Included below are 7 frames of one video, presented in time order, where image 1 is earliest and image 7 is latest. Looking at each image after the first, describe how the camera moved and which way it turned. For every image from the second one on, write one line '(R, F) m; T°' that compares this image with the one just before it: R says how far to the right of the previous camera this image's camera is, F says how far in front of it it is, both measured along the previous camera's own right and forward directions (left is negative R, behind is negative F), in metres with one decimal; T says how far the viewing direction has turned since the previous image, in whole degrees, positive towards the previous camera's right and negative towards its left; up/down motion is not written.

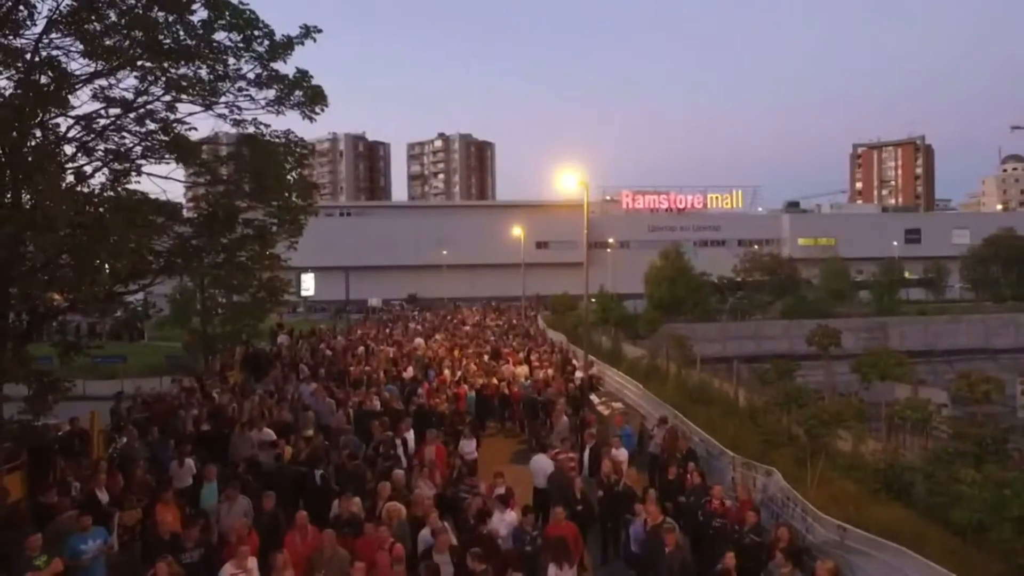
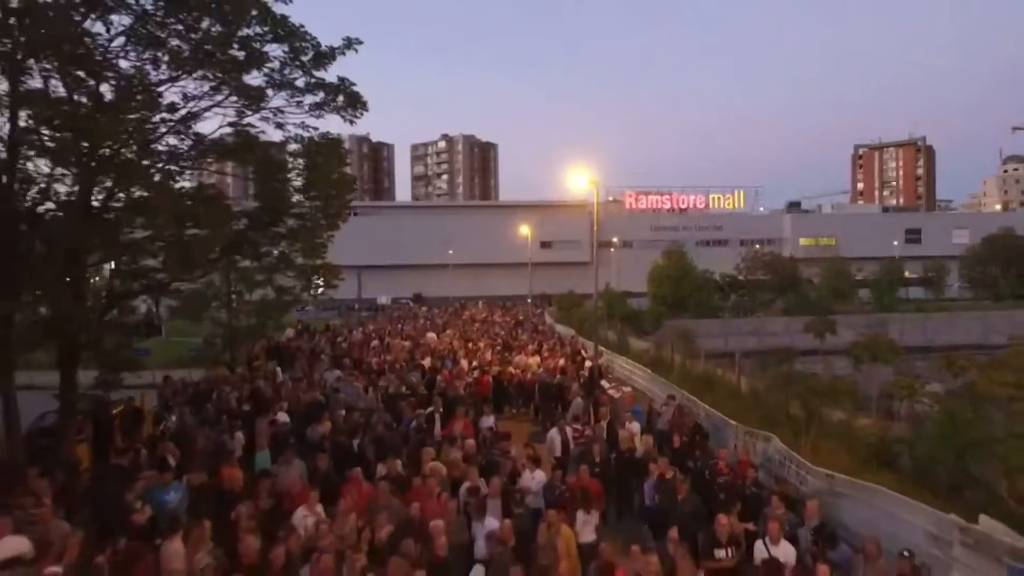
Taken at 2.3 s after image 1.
(-0.4, -1.2) m; 0°
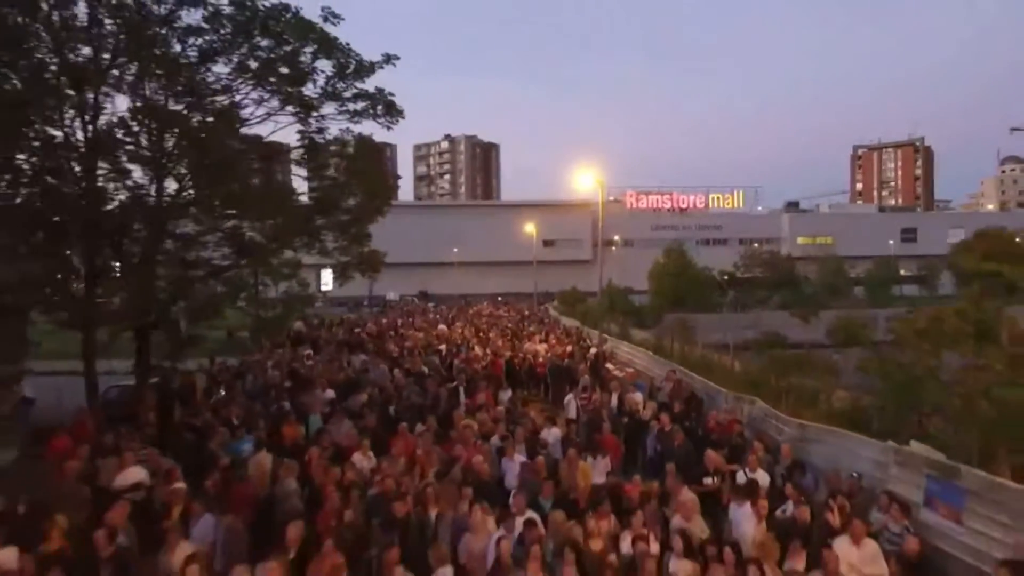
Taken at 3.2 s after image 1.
(-0.4, -1.8) m; 0°
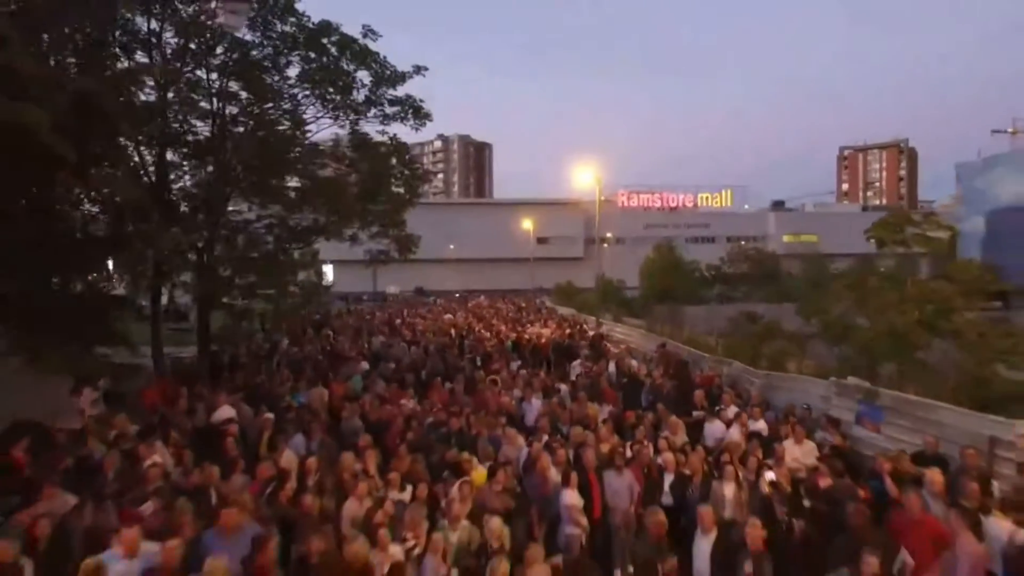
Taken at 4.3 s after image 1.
(-0.6, -2.3) m; +1°
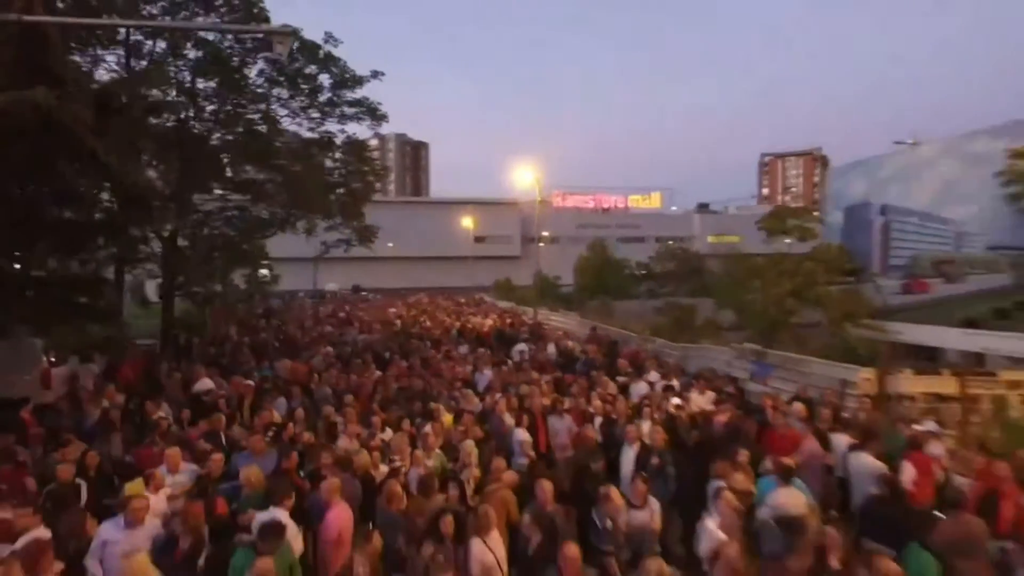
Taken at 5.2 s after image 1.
(-0.4, -1.7) m; +6°
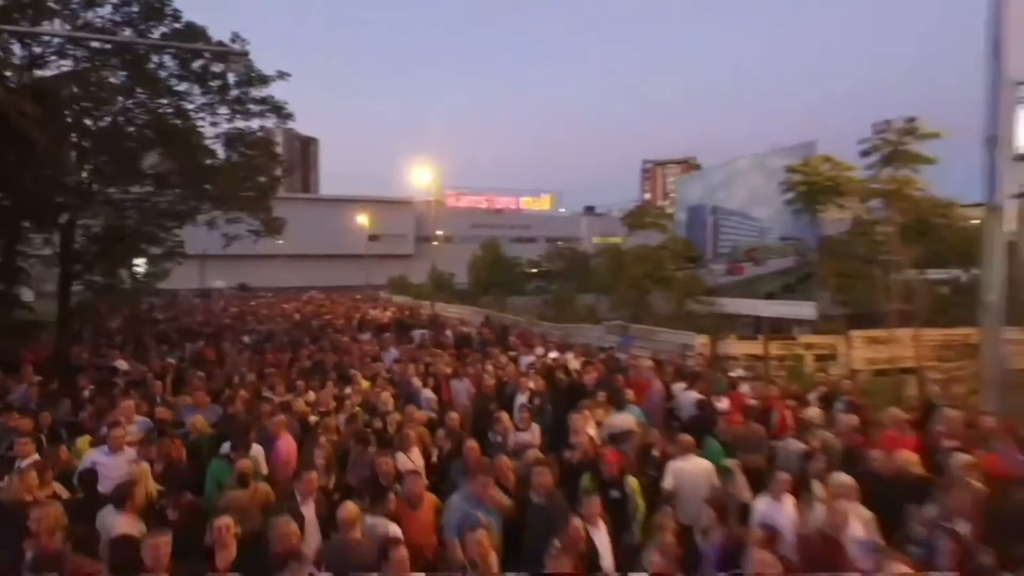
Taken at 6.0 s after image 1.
(-0.3, -1.9) m; +10°
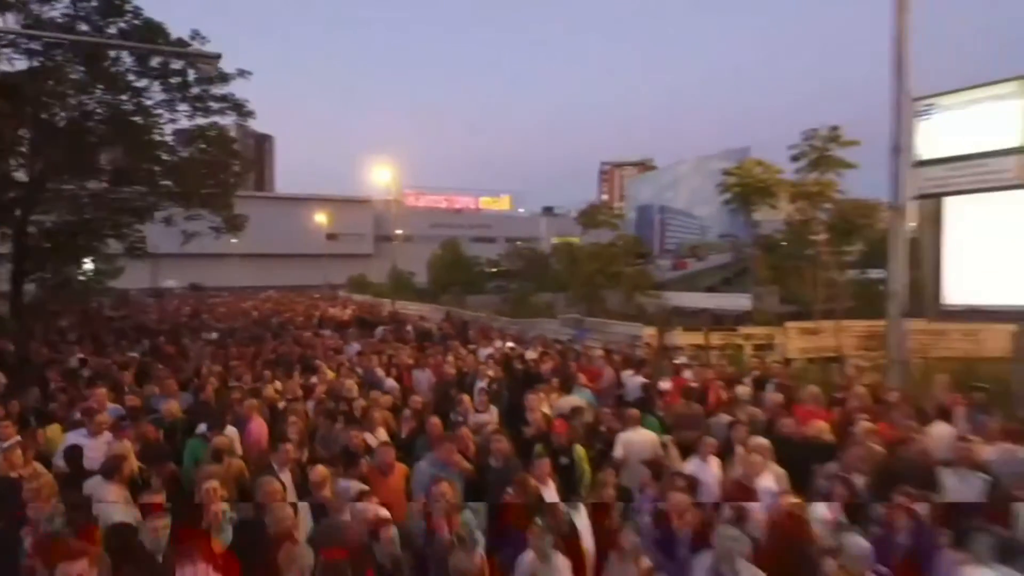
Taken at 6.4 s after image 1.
(0.0, -0.6) m; +4°
